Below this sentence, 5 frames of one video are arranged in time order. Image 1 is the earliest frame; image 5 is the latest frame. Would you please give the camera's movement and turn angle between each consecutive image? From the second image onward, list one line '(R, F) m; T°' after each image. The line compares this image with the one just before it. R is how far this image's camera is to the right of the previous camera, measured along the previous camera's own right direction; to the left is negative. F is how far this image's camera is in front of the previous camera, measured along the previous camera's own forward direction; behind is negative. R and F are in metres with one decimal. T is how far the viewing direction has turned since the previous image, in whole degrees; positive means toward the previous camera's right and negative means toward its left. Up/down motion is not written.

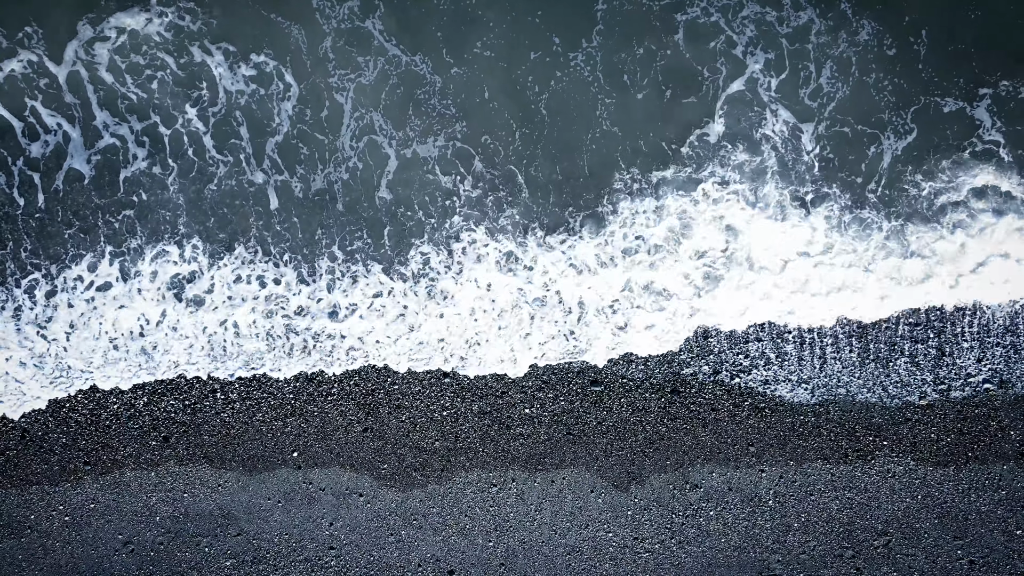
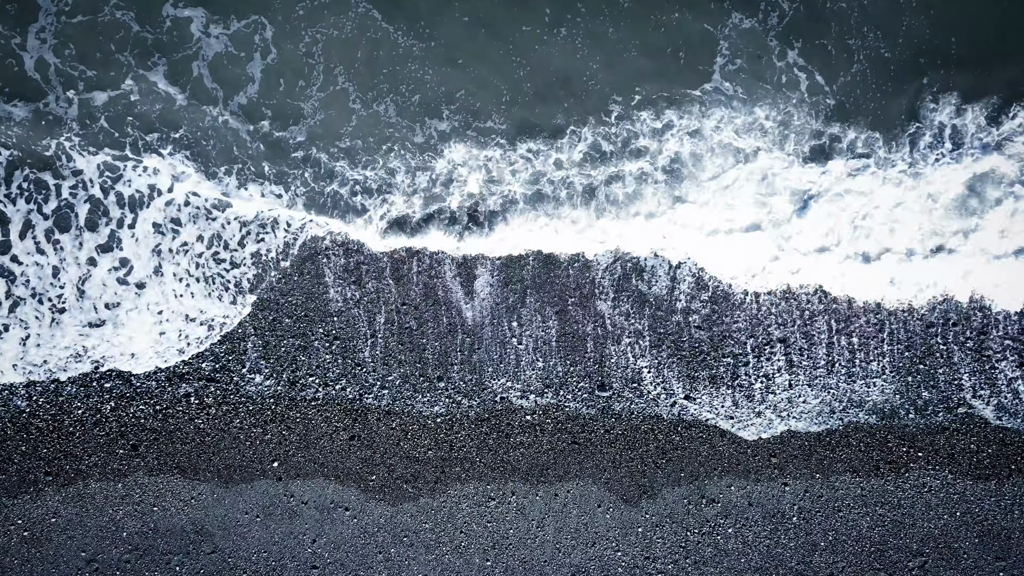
(+0.1, +1.2) m; 0°
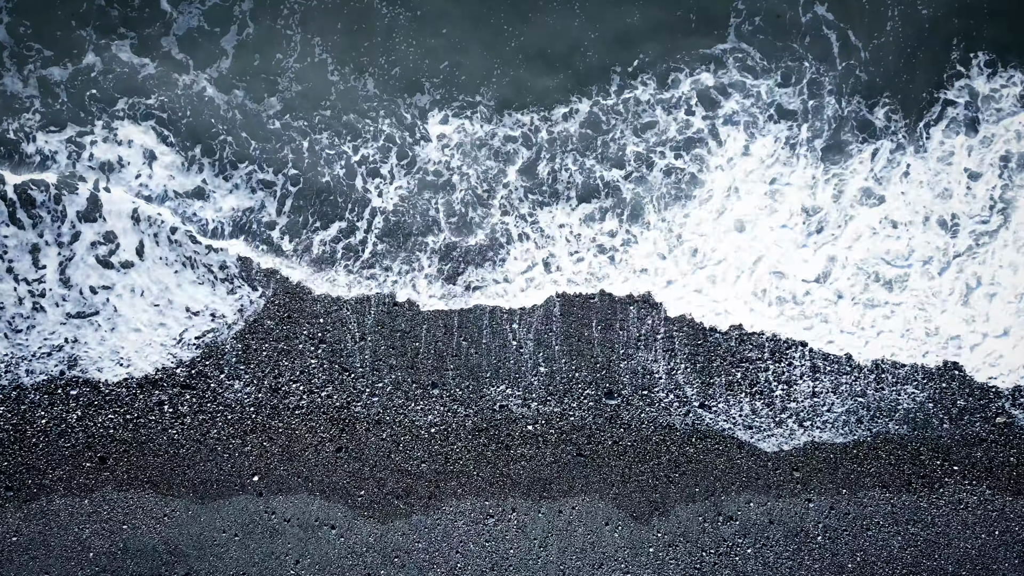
(0.0, +1.1) m; 0°
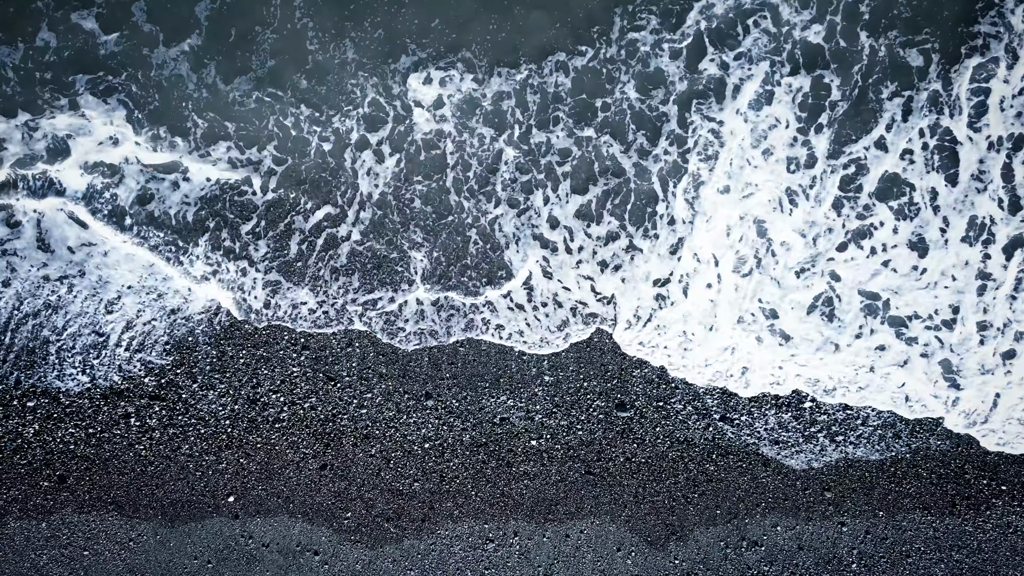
(0.0, +1.2) m; 0°
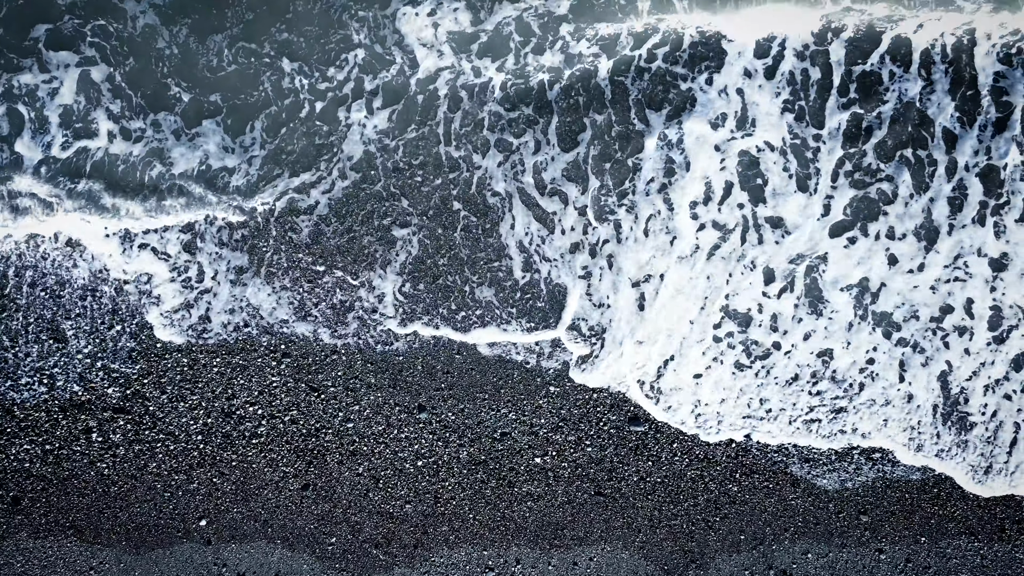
(0.0, +1.1) m; 0°
